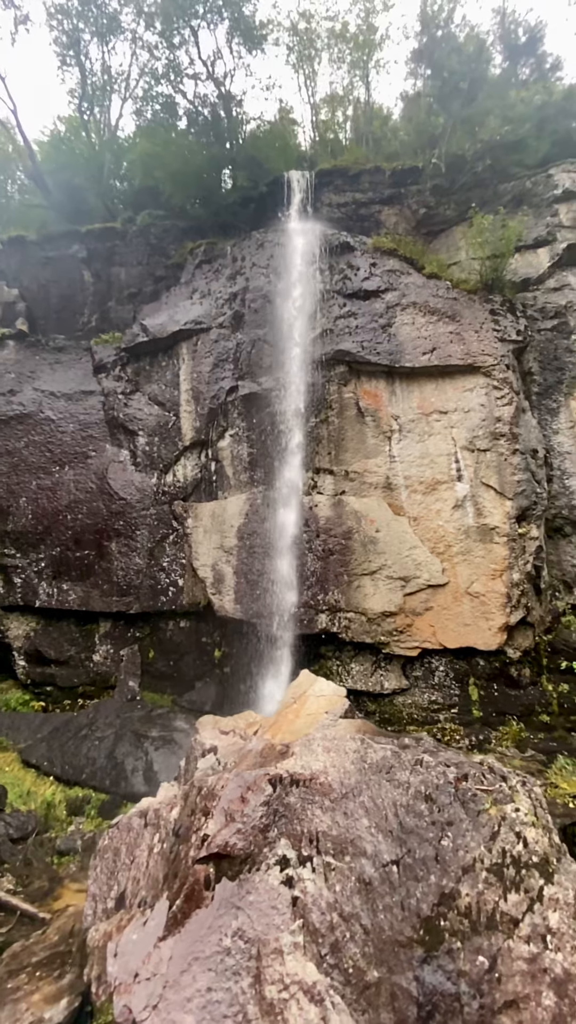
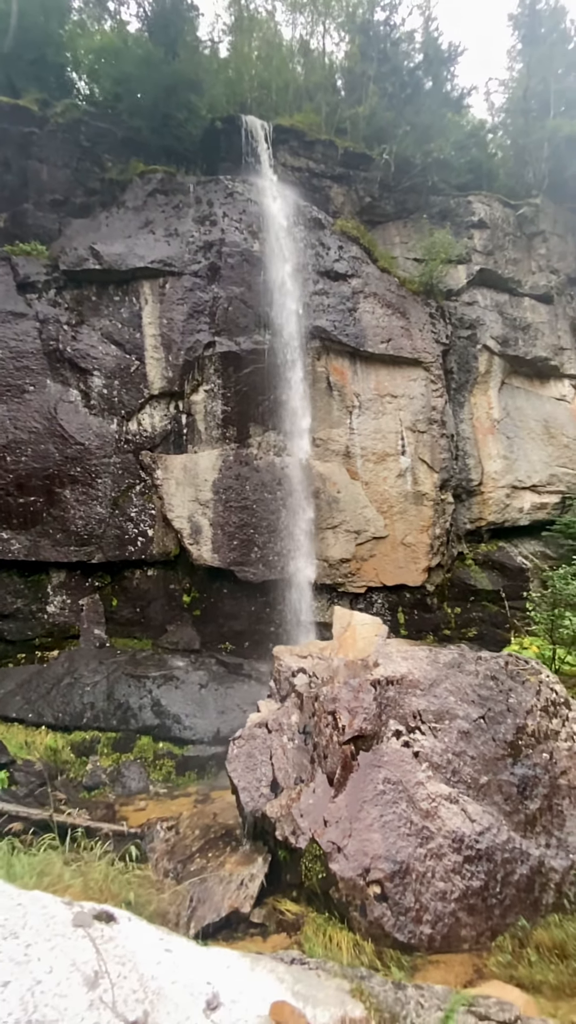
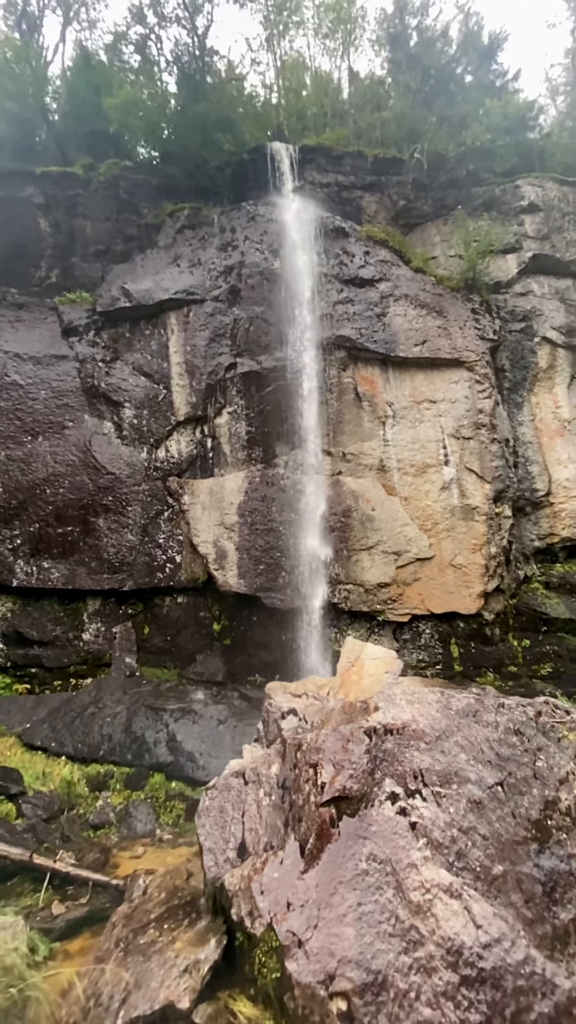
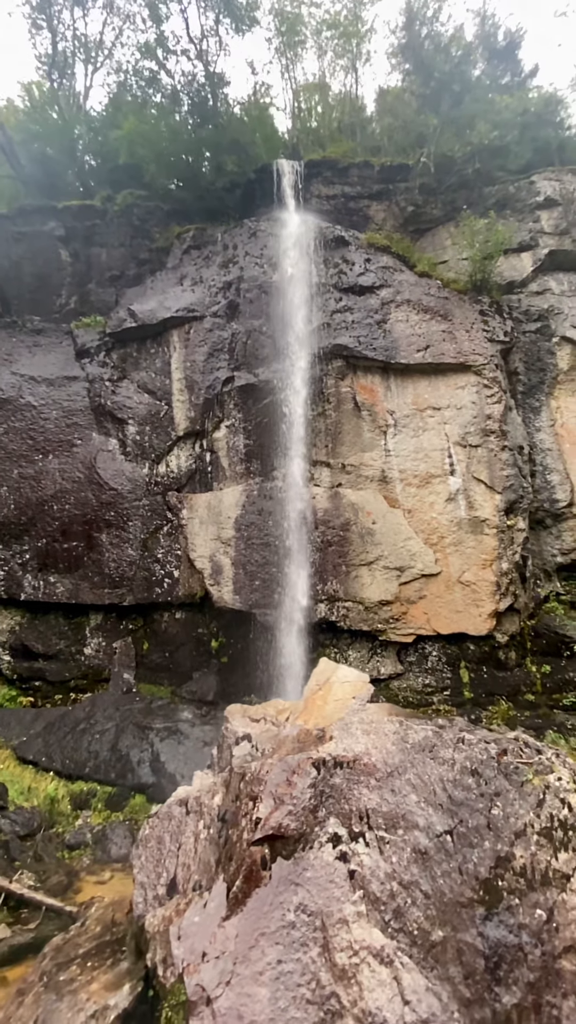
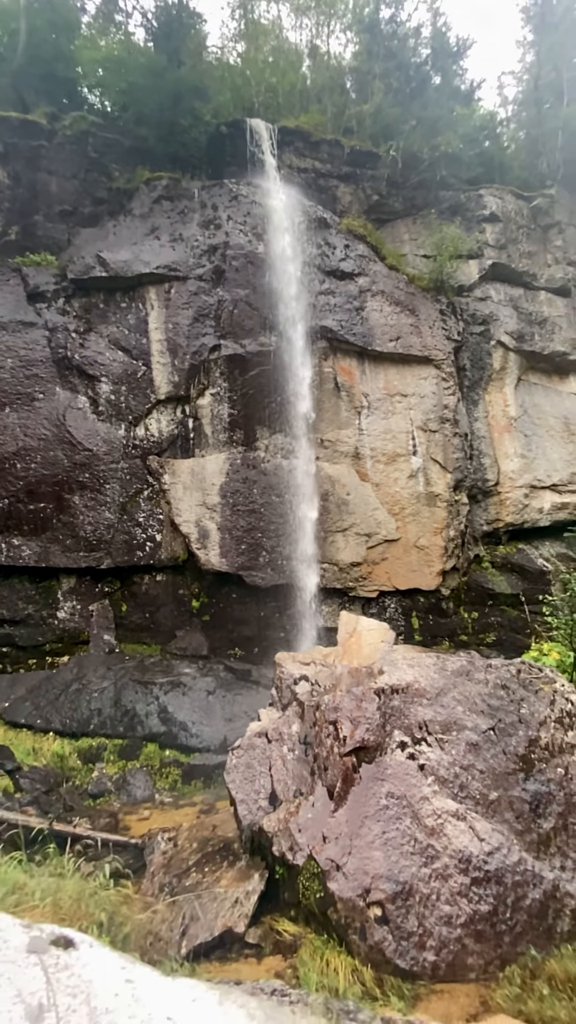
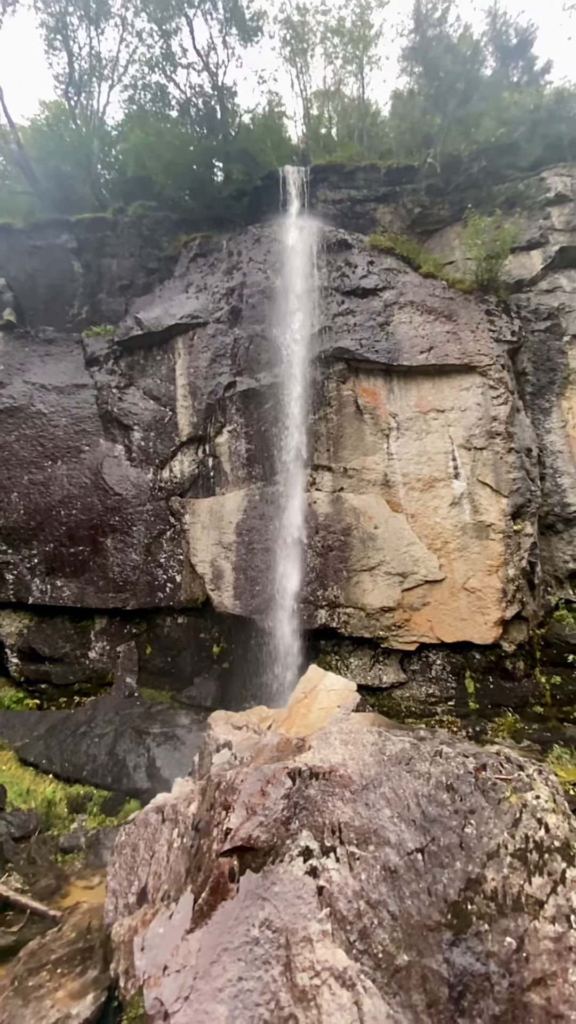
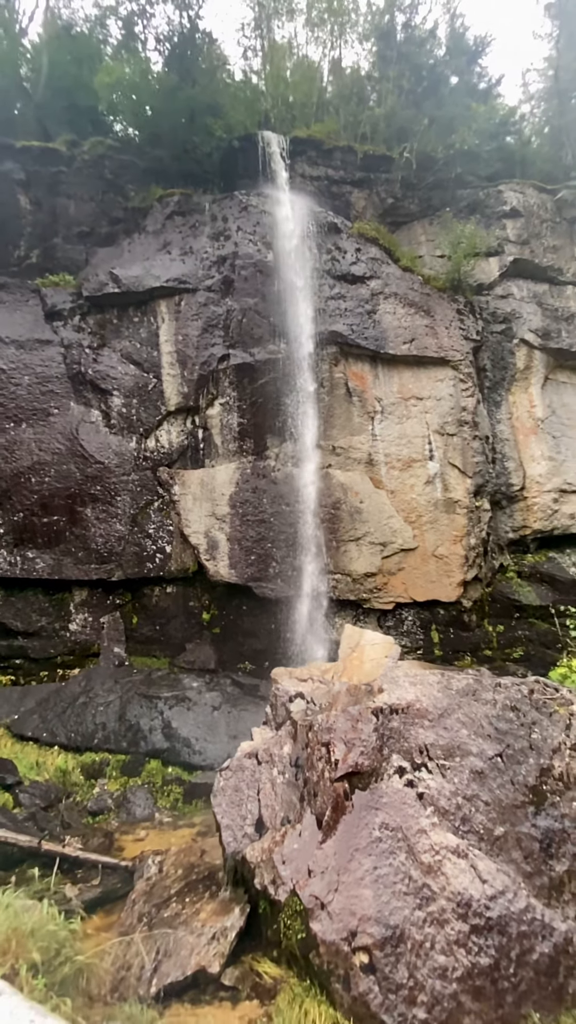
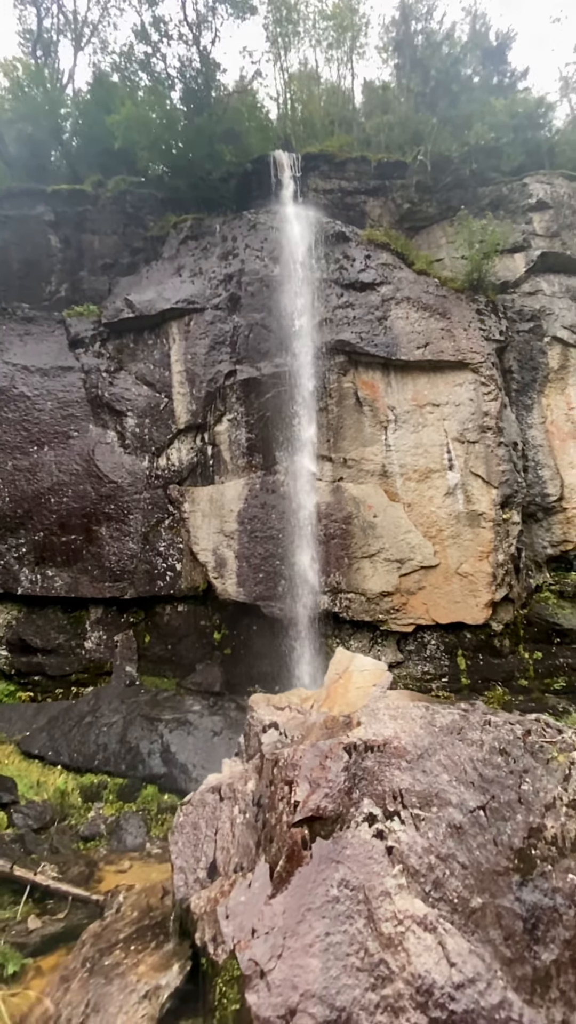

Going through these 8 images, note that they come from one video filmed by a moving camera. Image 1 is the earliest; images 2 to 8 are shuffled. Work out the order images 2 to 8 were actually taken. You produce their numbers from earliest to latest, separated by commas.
6, 4, 8, 3, 7, 5, 2
